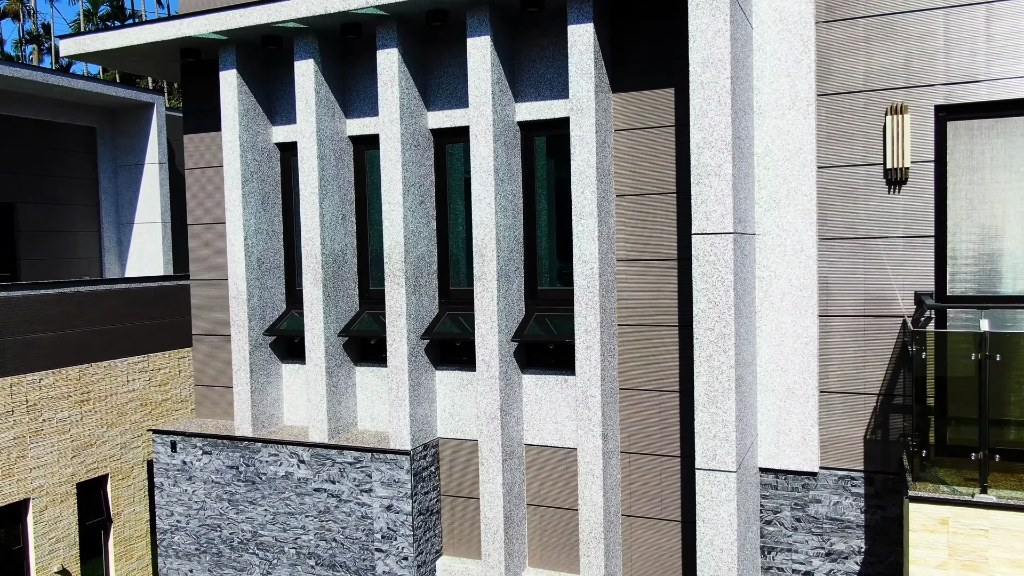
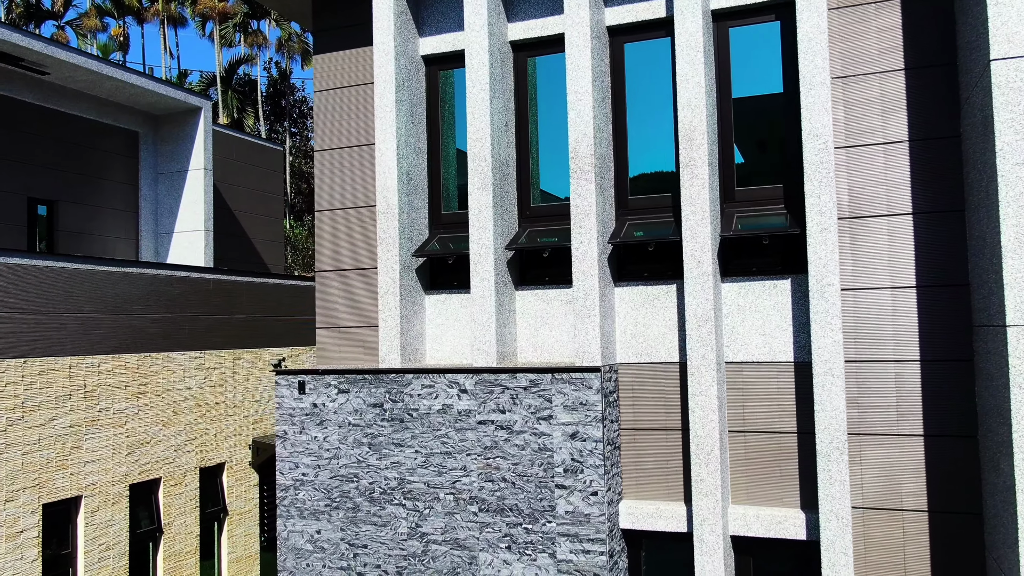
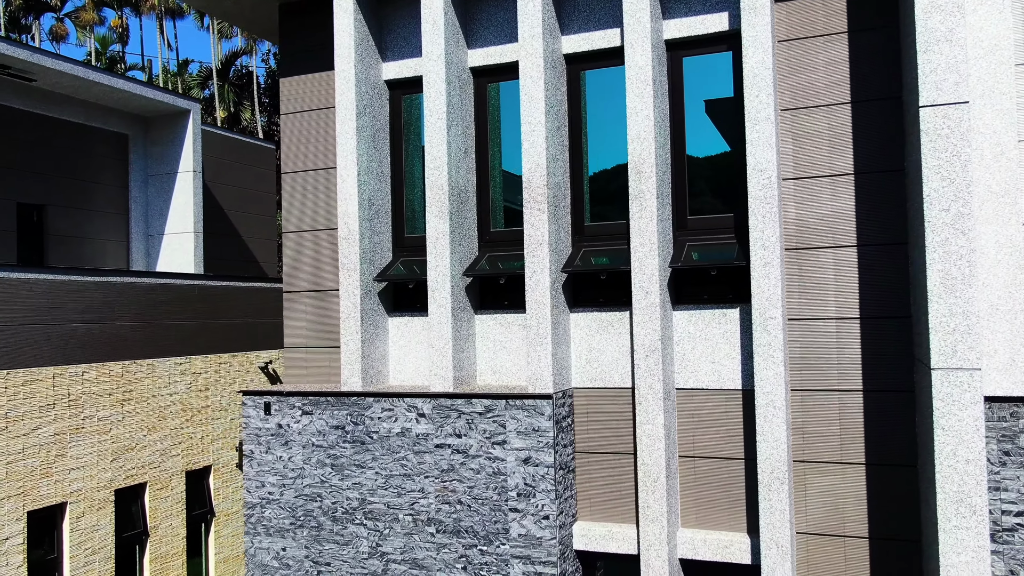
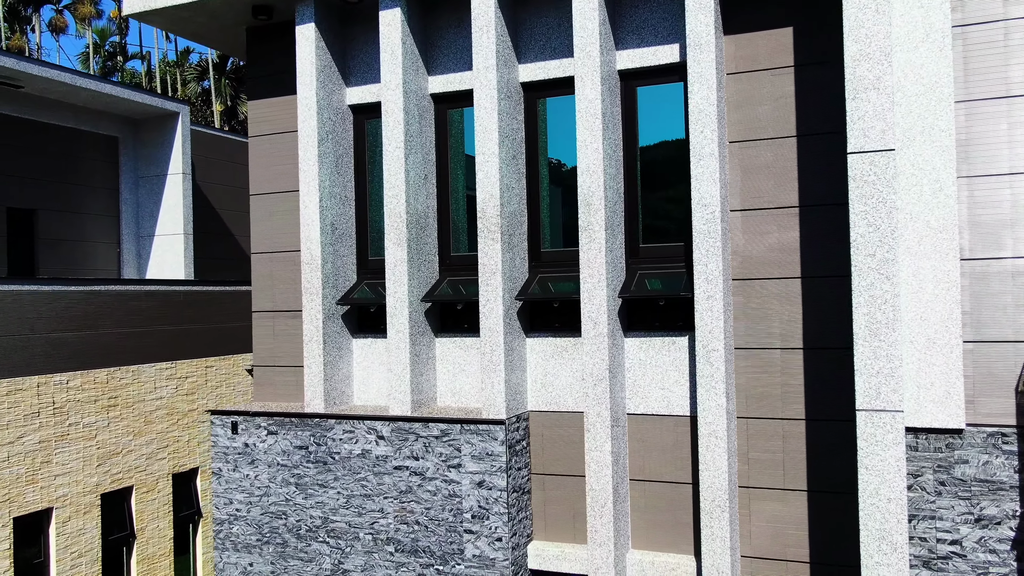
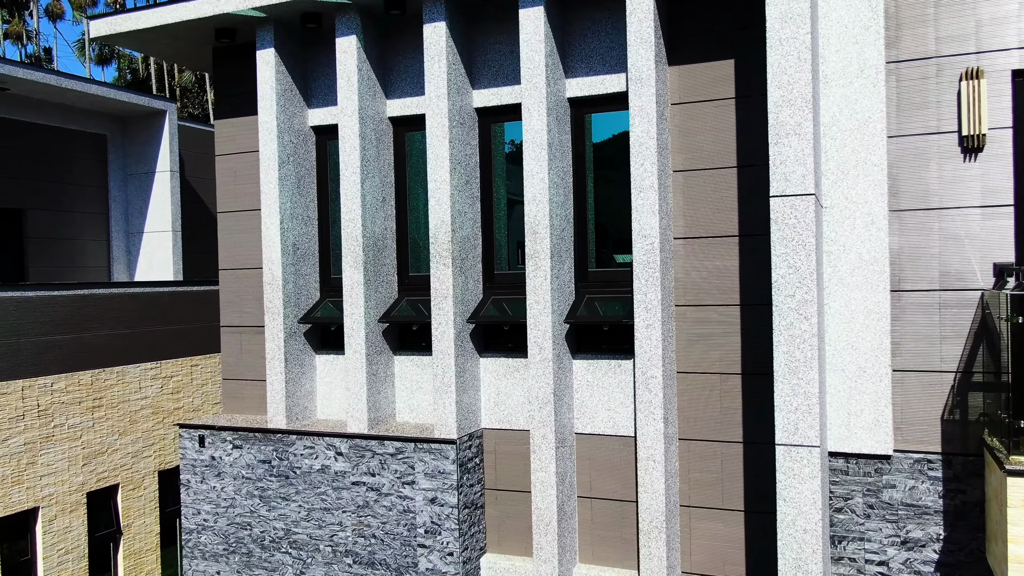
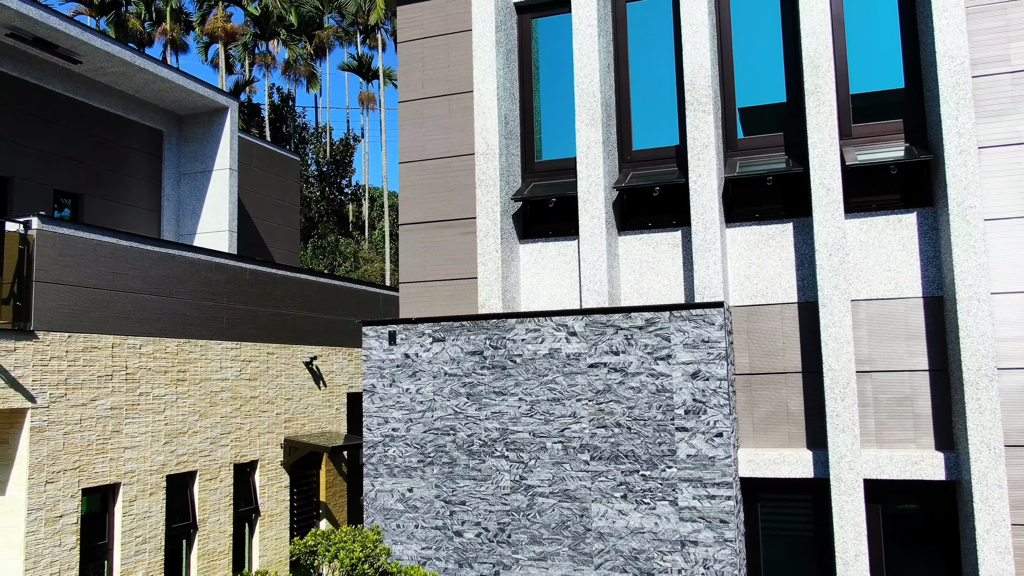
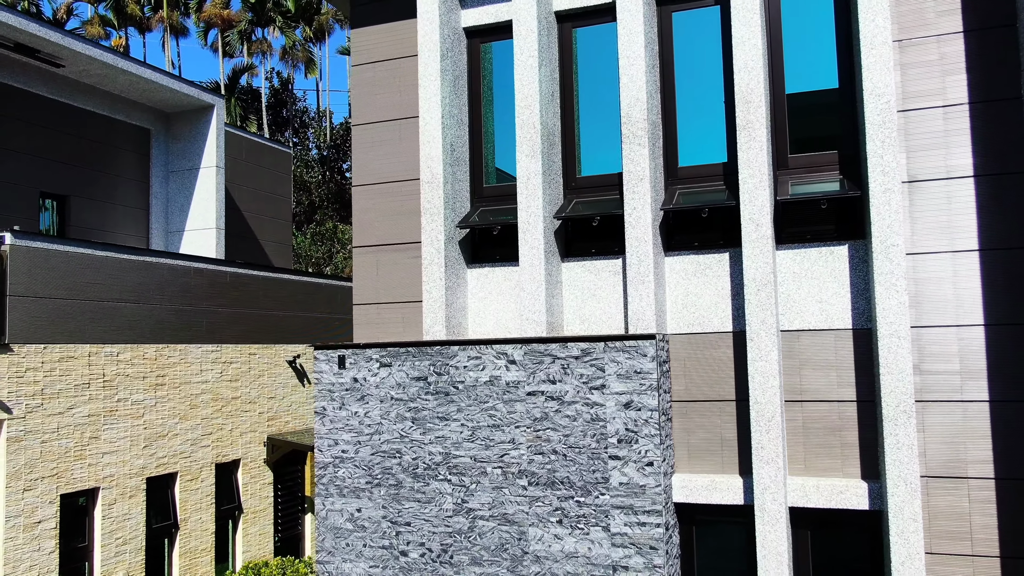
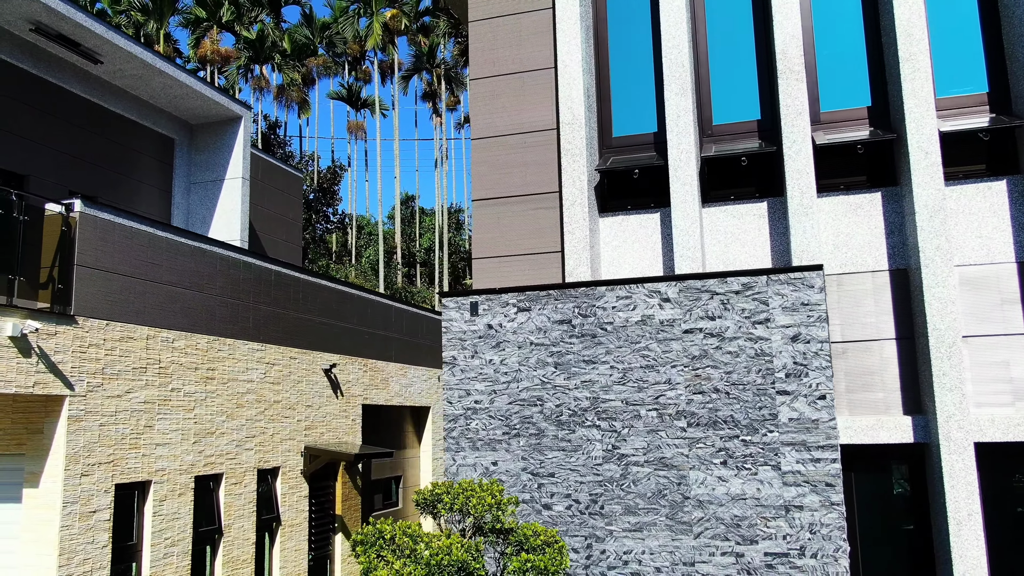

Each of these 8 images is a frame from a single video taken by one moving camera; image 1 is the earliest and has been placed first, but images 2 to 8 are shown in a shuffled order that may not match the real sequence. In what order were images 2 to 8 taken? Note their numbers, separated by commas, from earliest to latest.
5, 4, 3, 2, 7, 6, 8
